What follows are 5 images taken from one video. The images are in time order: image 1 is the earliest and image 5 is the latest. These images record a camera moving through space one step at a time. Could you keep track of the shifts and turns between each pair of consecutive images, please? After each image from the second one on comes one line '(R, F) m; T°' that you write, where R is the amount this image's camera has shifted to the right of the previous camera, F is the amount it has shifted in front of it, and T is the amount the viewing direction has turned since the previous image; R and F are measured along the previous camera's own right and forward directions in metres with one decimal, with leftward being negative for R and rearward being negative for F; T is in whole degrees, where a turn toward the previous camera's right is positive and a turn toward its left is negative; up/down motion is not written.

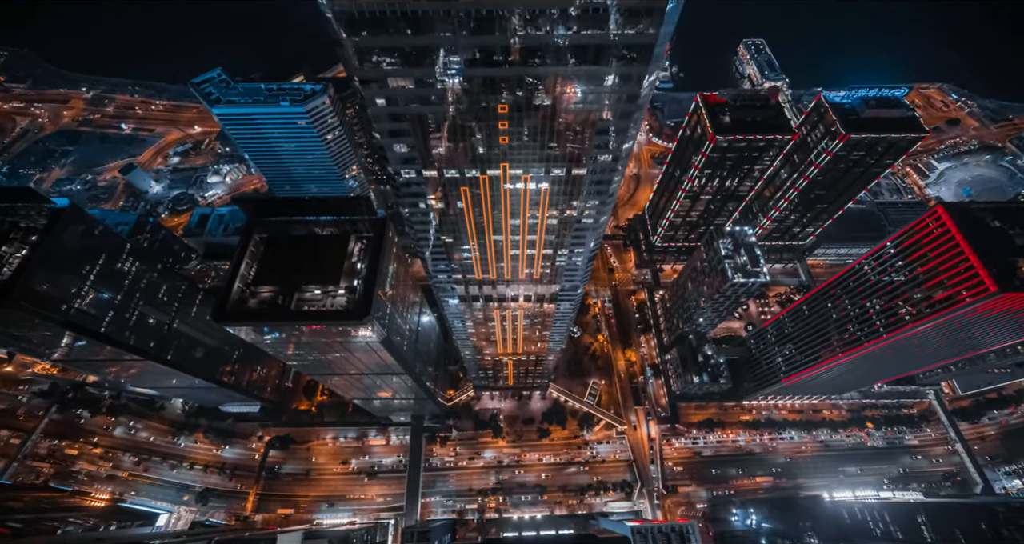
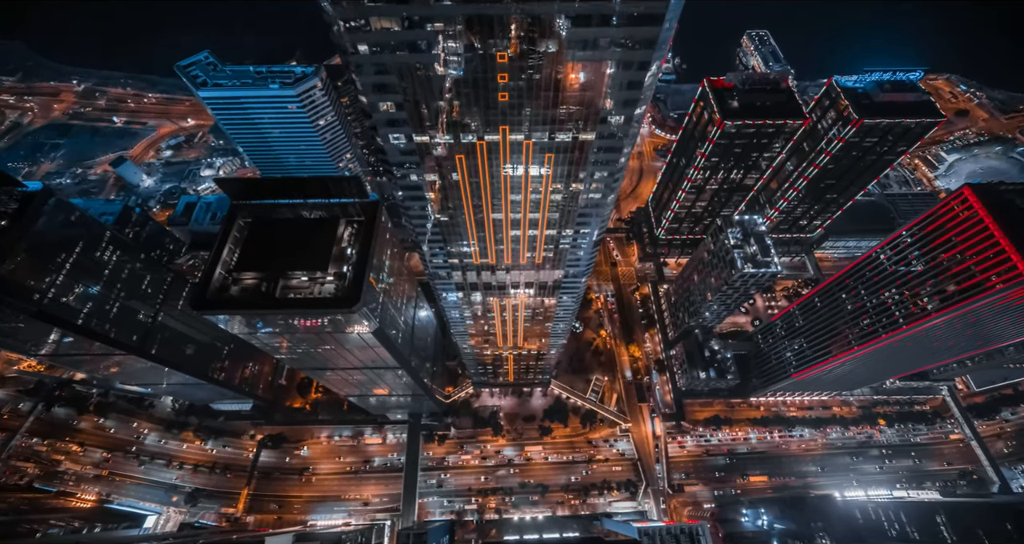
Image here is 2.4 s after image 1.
(-0.1, +4.7) m; 0°
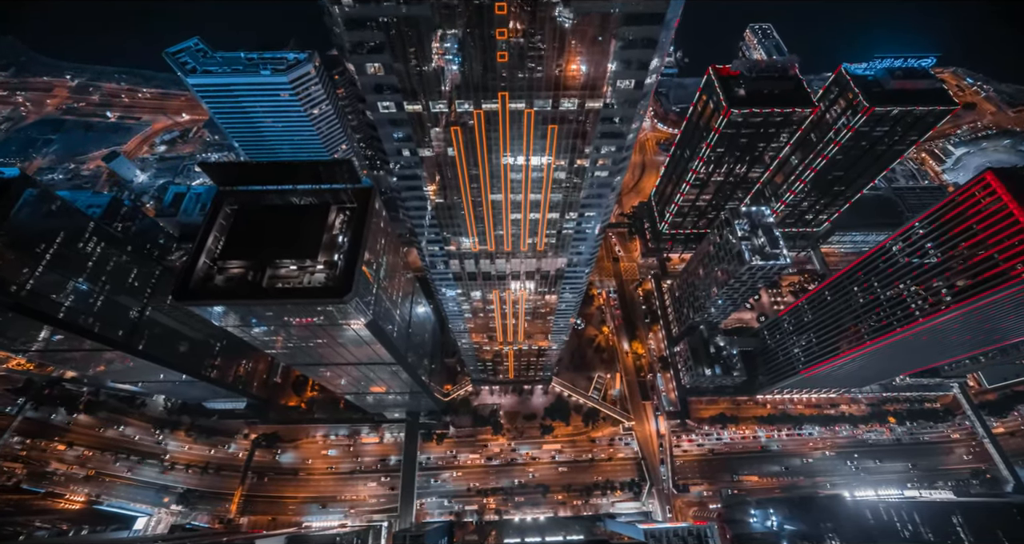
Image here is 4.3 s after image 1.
(0.0, +3.6) m; 0°
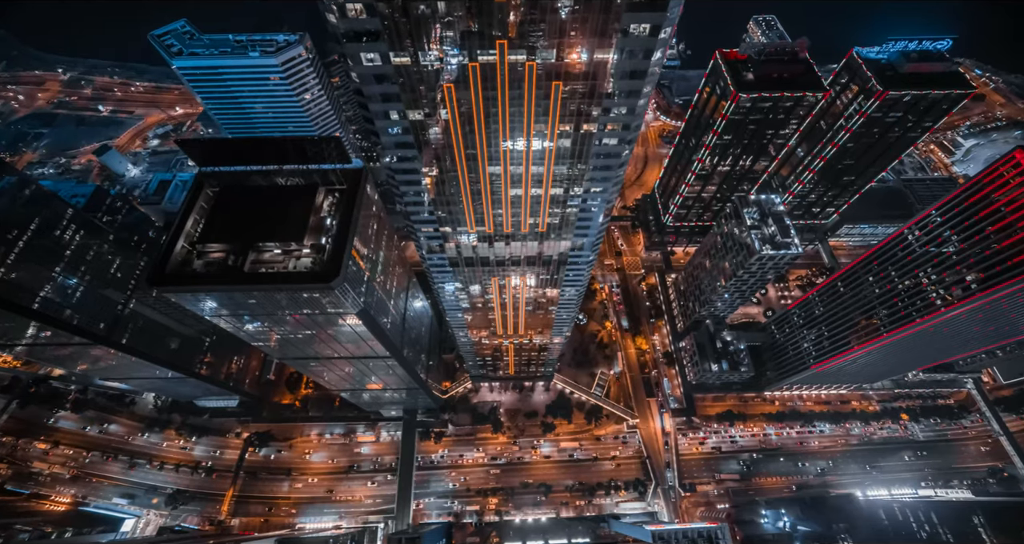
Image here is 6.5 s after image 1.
(0.0, +4.3) m; 0°
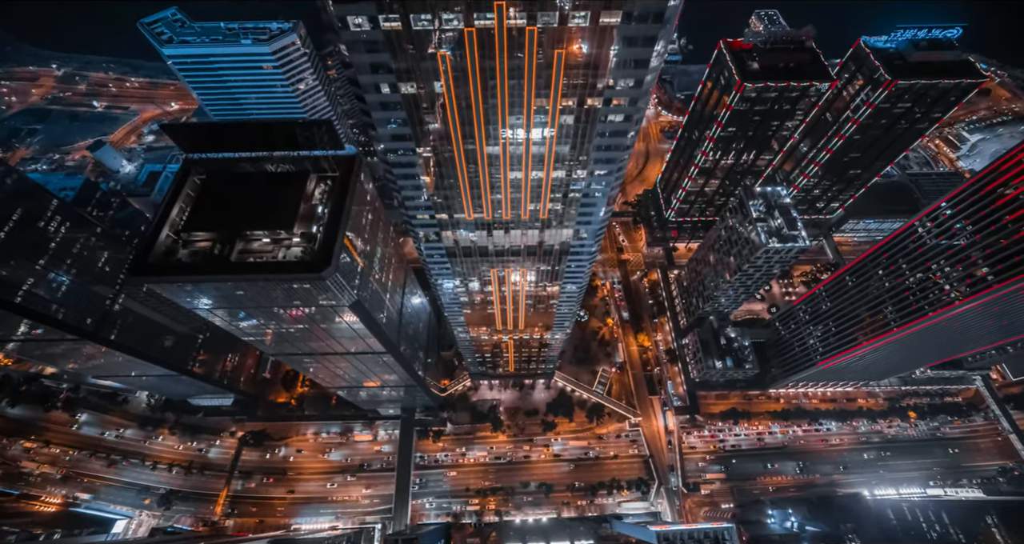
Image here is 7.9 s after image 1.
(0.0, +2.7) m; 0°
